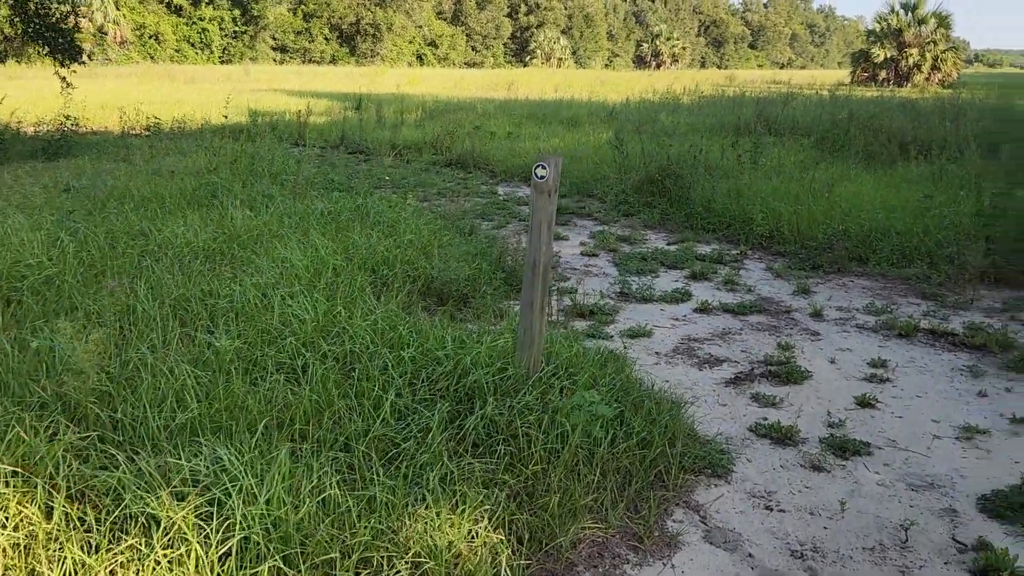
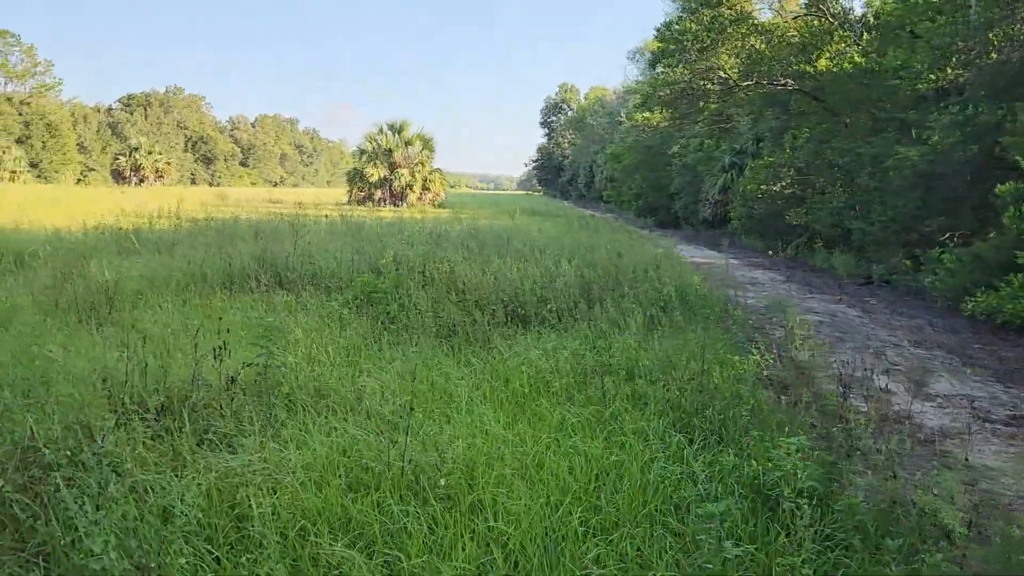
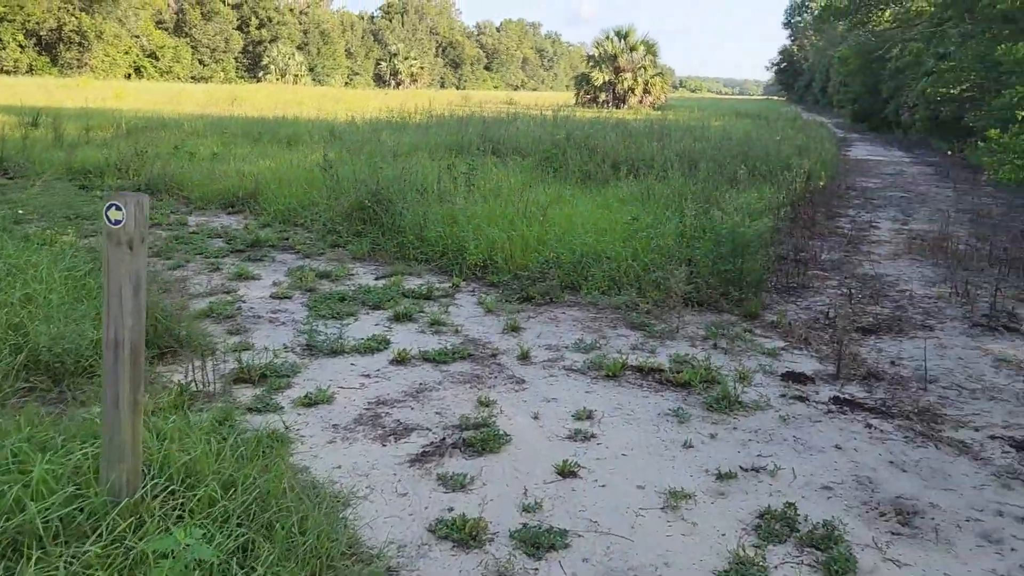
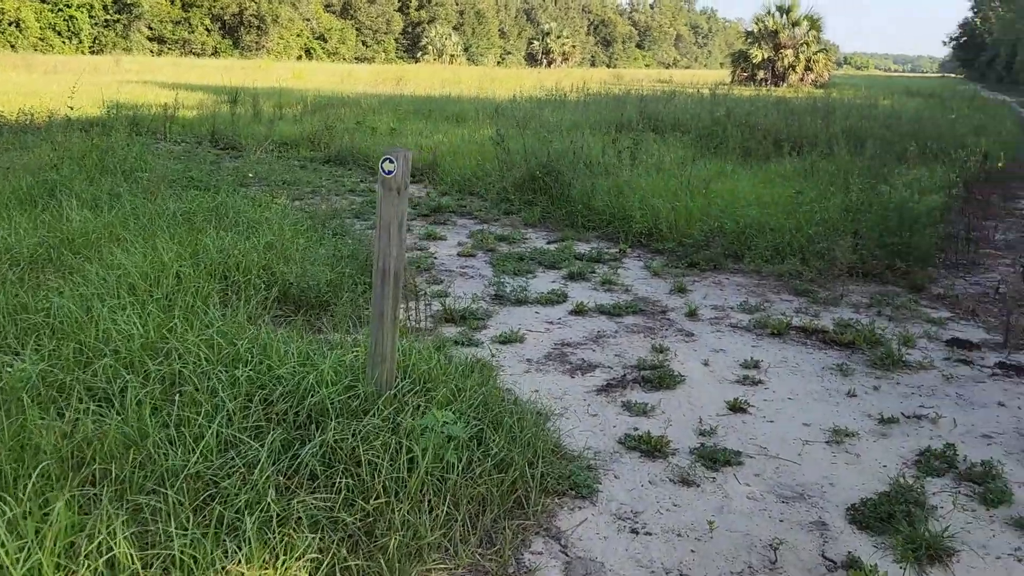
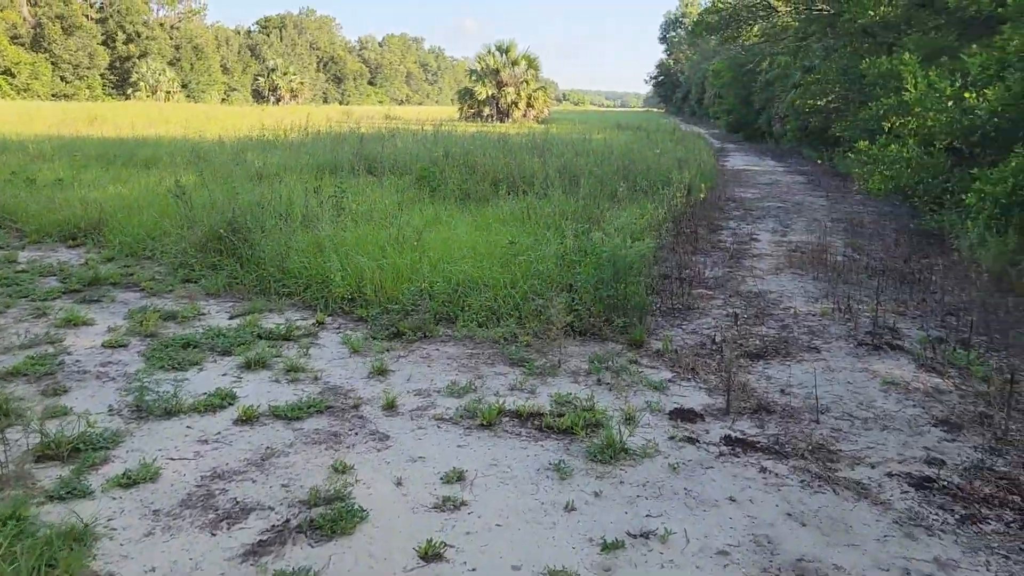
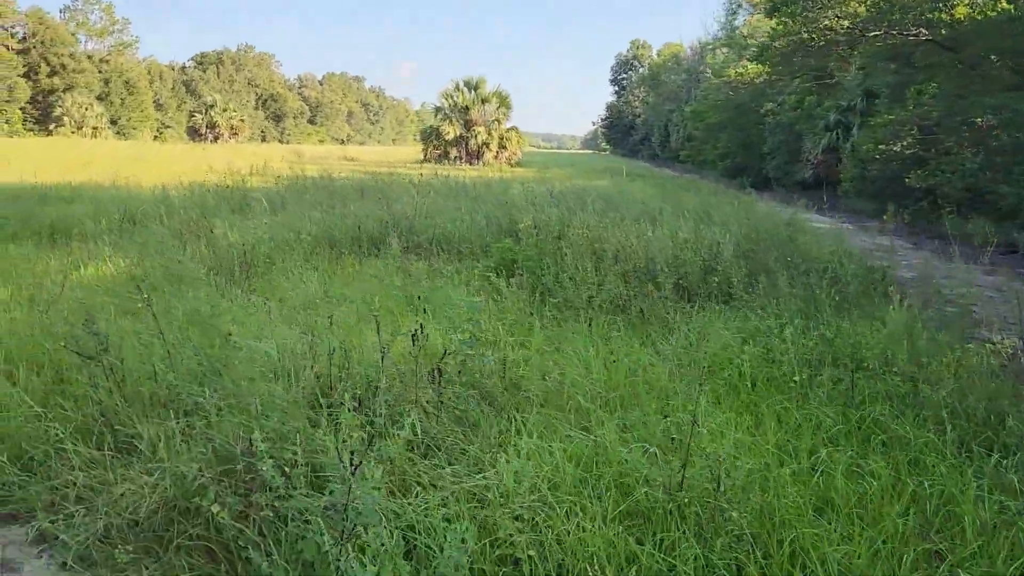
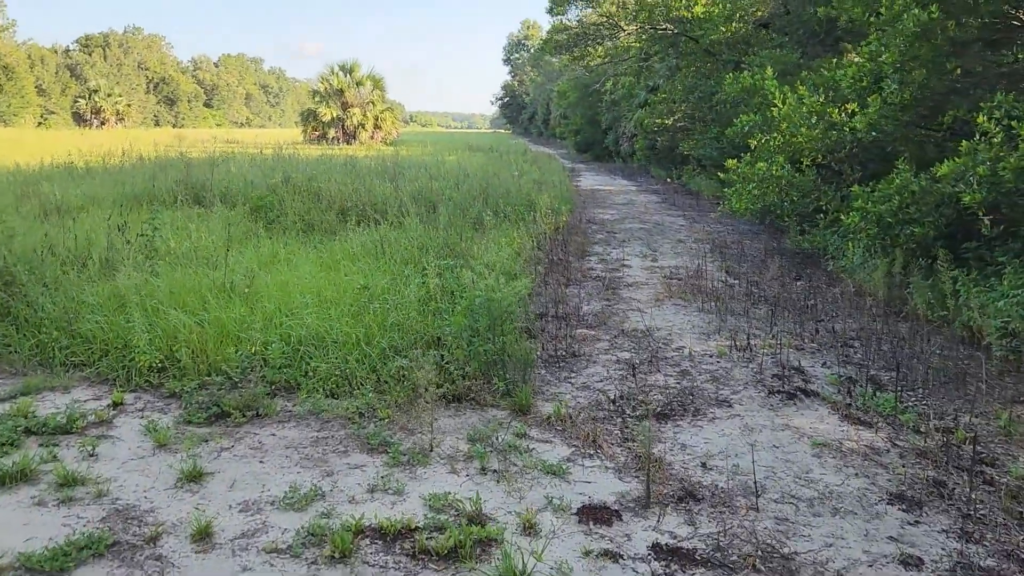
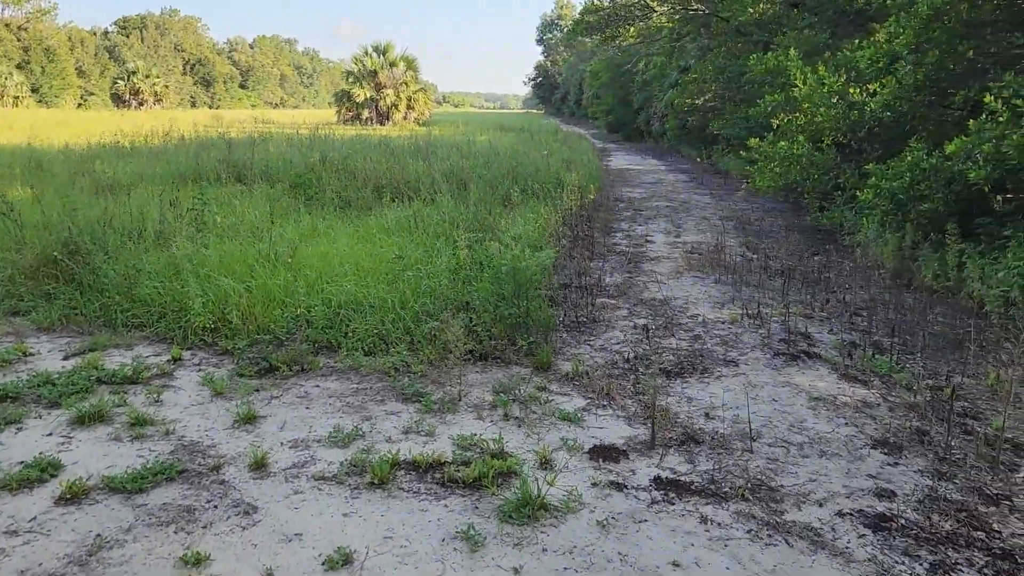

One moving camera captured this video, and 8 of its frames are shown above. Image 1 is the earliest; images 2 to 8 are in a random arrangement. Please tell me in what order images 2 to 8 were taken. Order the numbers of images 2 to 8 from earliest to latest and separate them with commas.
4, 3, 5, 8, 7, 2, 6
